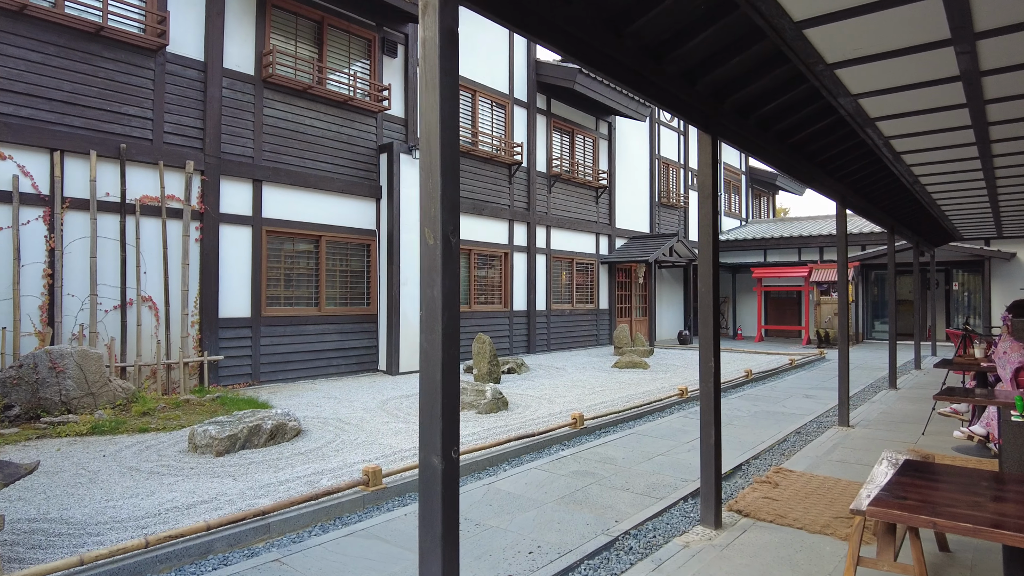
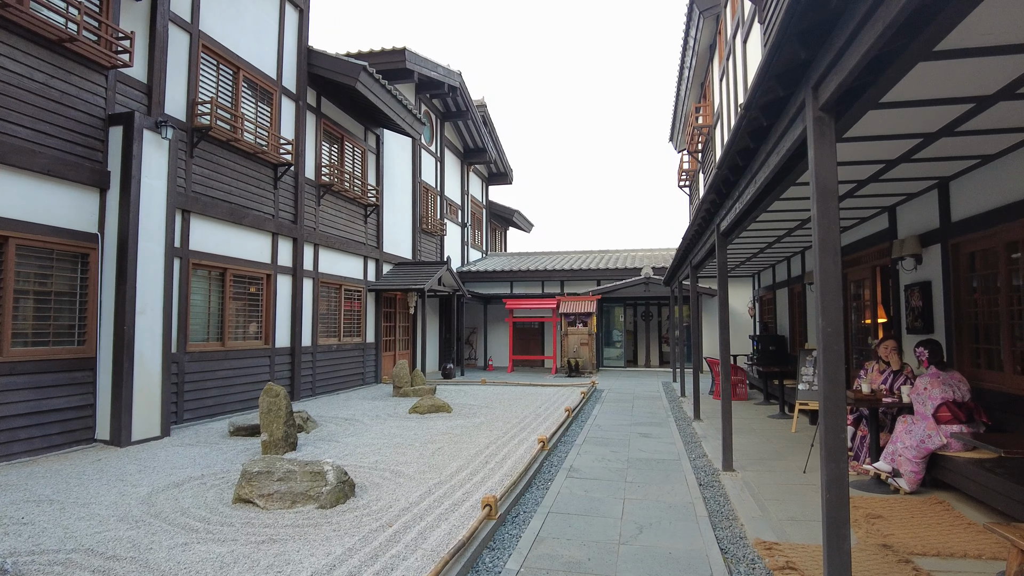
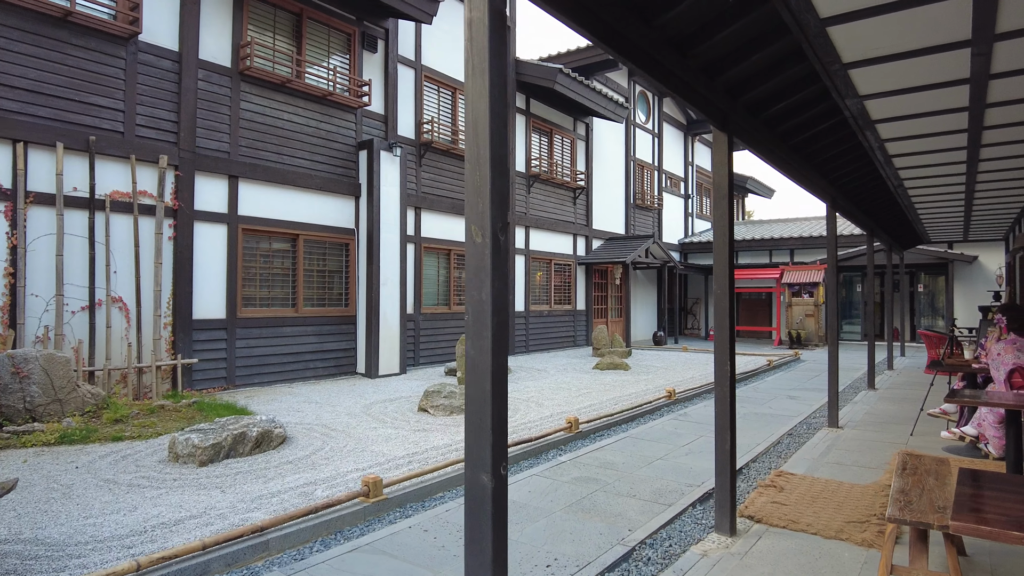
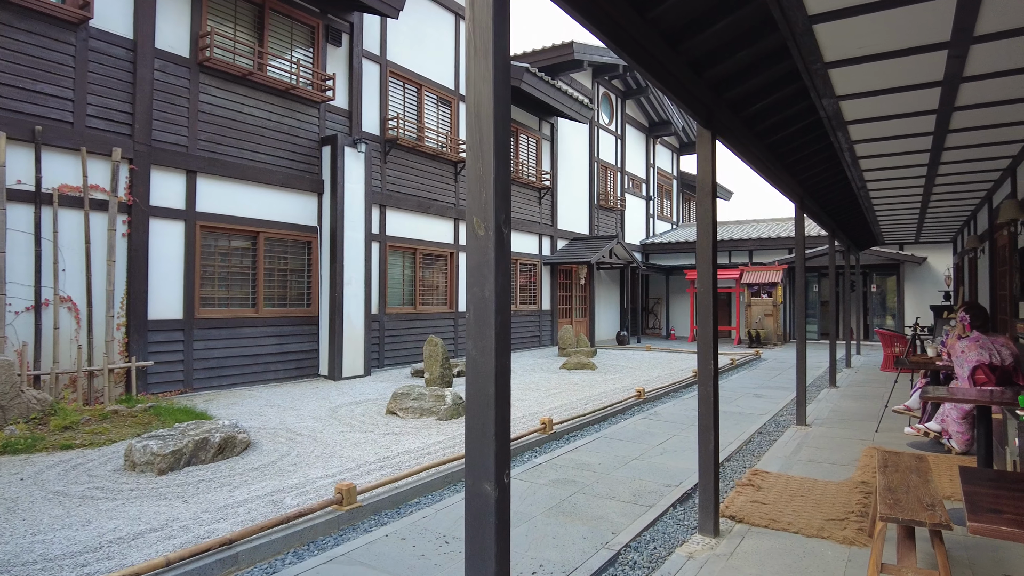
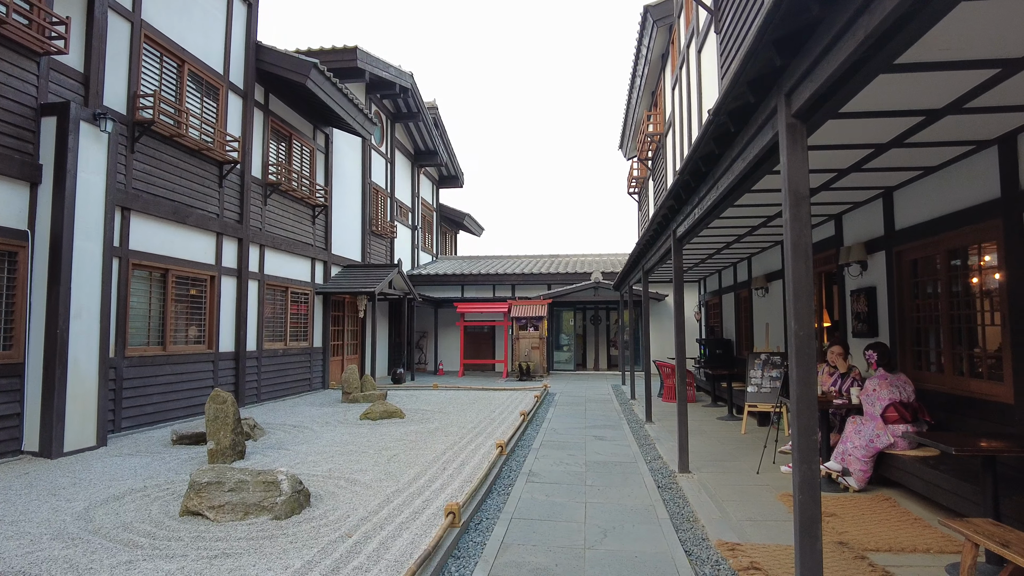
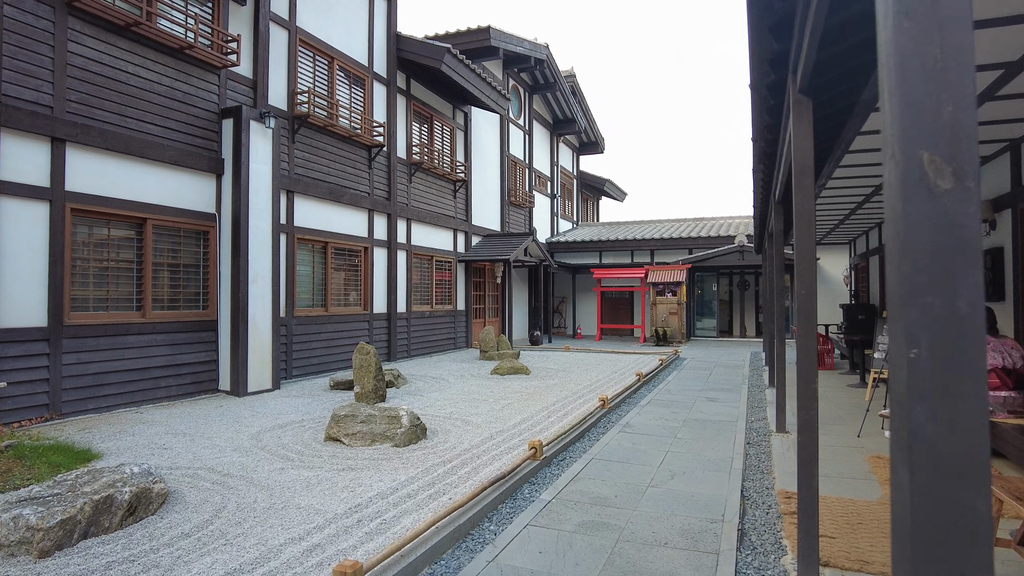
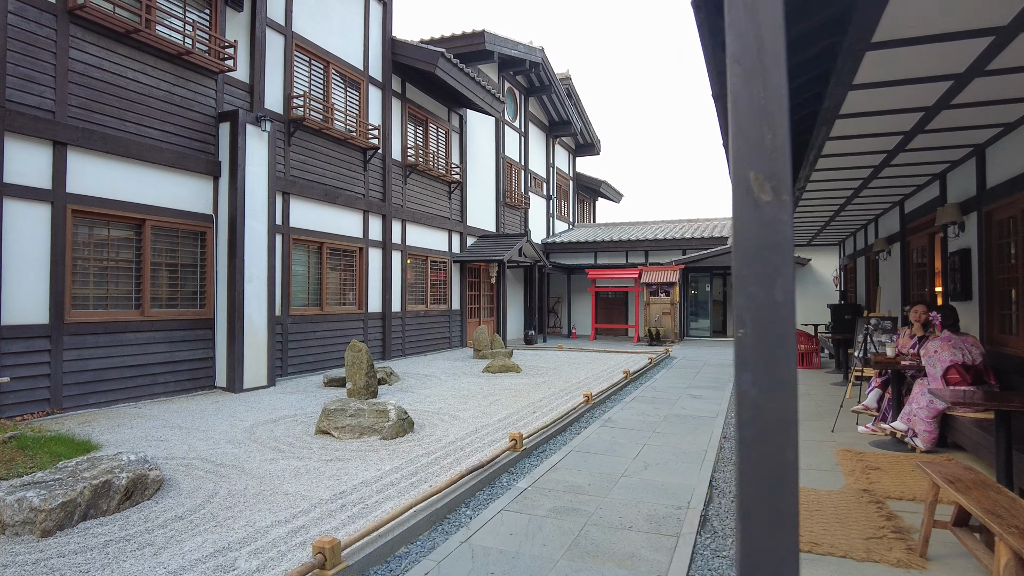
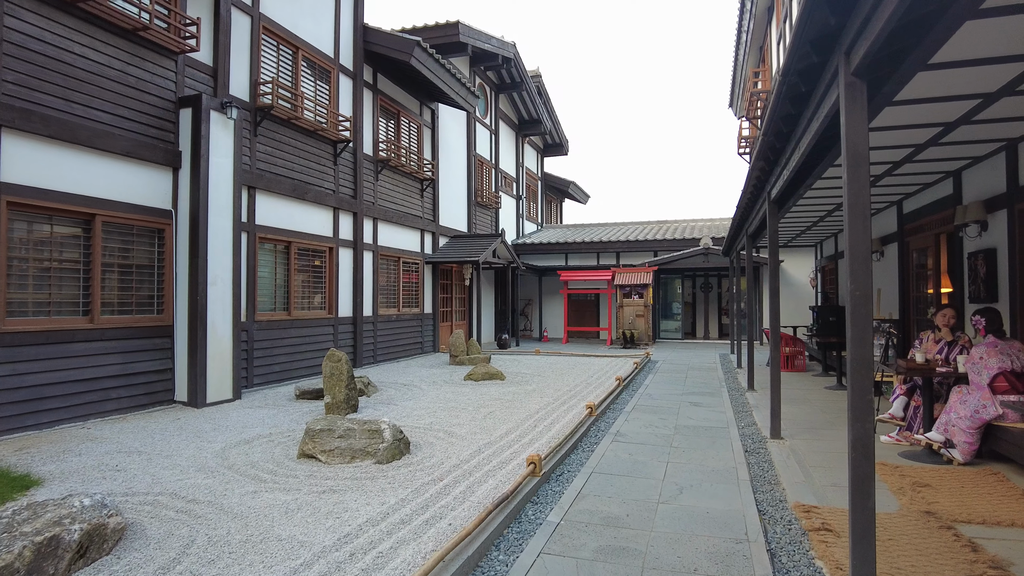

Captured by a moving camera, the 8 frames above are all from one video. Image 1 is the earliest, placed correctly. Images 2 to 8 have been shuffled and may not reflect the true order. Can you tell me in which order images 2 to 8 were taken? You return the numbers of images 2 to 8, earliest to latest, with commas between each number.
3, 4, 7, 6, 8, 2, 5
